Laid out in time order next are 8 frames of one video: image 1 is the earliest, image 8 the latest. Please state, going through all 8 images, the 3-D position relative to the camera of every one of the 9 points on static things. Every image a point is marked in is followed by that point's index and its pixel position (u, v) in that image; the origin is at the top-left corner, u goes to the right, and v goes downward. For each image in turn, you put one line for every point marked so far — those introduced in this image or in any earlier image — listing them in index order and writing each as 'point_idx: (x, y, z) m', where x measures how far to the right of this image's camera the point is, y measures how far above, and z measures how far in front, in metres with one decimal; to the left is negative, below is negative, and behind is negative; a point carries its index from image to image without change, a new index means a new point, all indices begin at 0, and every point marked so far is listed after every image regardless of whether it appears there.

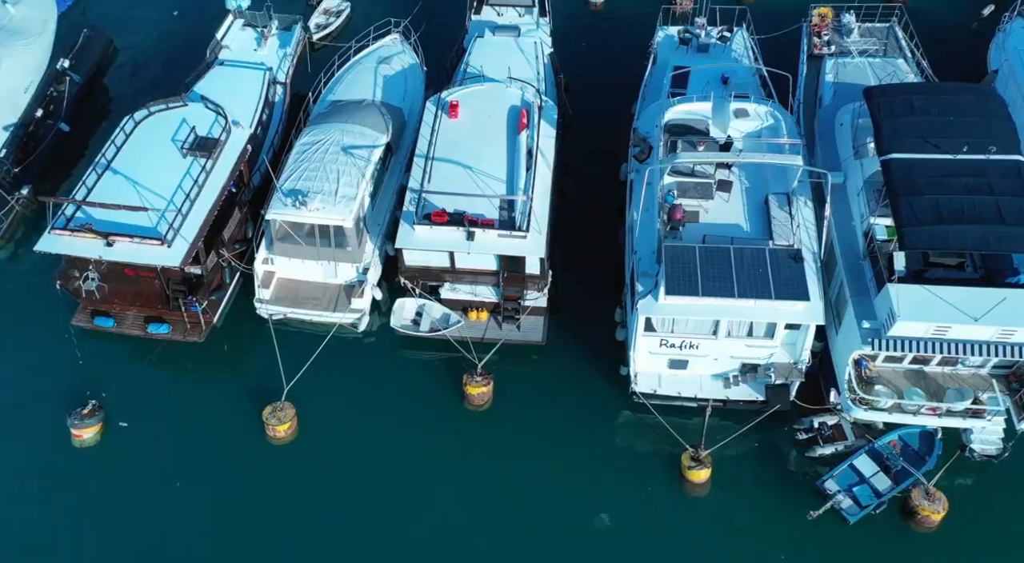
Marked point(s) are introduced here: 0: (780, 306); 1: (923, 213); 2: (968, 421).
0: (+5.5, -0.5, +19.8) m
1: (+8.2, +1.4, +19.0) m
2: (+9.5, -2.9, +19.9) m
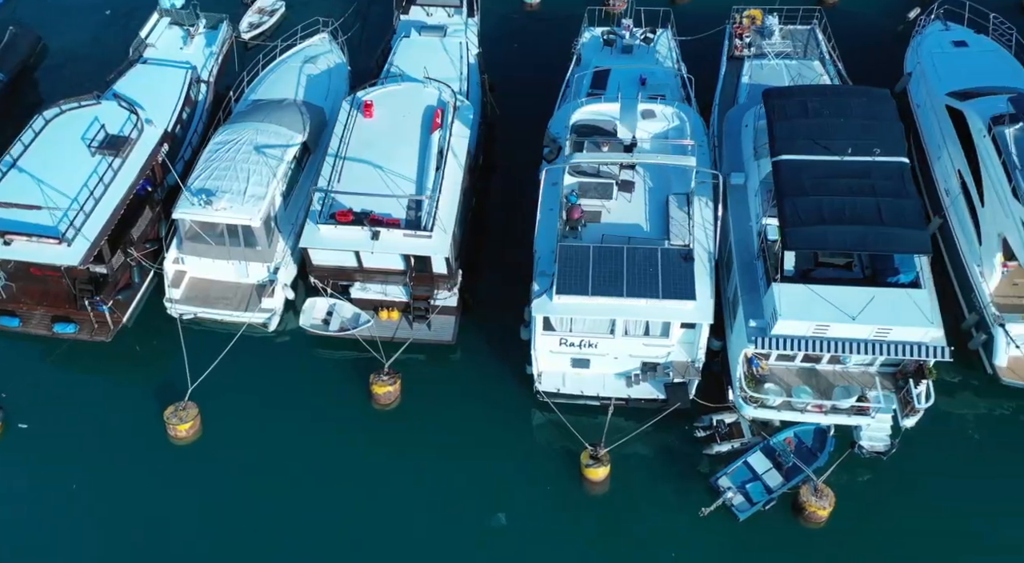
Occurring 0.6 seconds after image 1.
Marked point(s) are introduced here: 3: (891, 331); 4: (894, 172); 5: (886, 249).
0: (+3.2, -0.5, +20.0) m
1: (+6.0, +1.4, +19.3) m
2: (+7.2, -2.9, +20.2) m
3: (+7.4, -1.0, +18.5) m
4: (+8.0, +2.3, +20.0) m
5: (+7.3, +0.6, +18.7) m
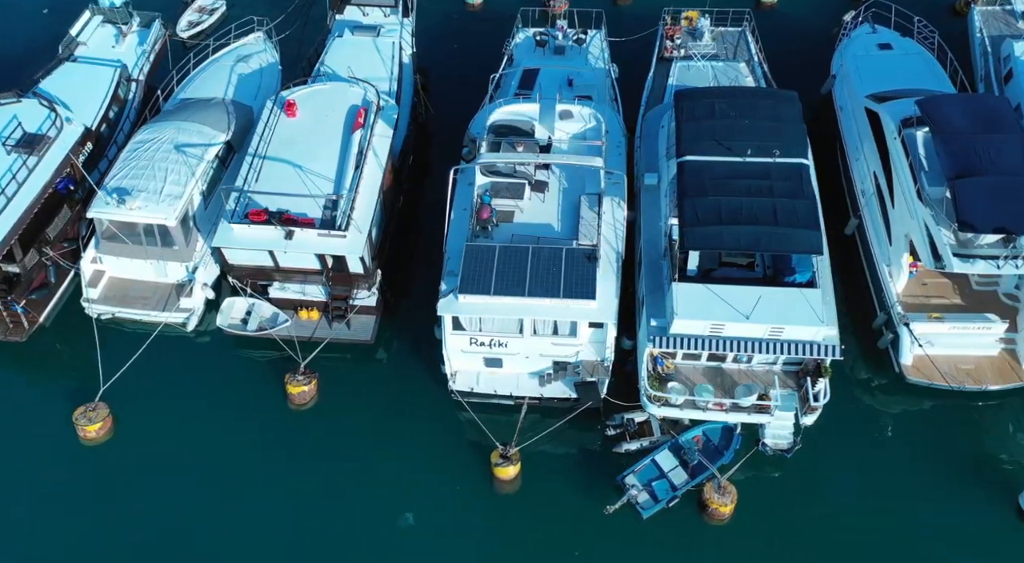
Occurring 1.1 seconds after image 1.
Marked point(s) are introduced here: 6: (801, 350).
0: (+1.2, -0.5, +20.1) m
1: (+3.9, +1.4, +19.5) m
2: (+5.2, -2.9, +20.5) m
3: (+5.4, -0.9, +18.8) m
4: (+6.0, +2.3, +20.2) m
5: (+5.3, +0.7, +19.0) m
6: (+5.7, -1.4, +19.0) m
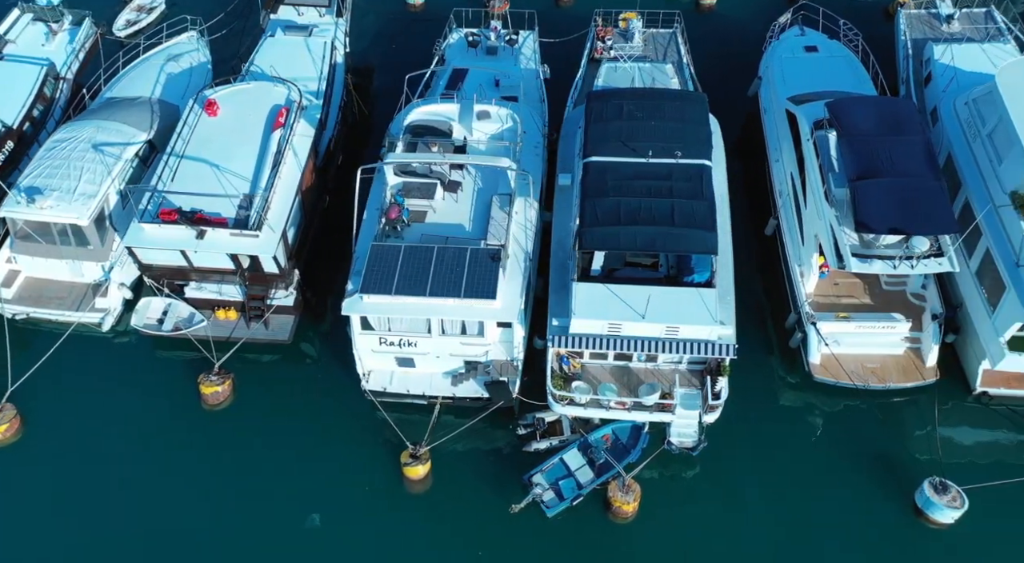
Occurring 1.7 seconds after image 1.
0: (-0.9, -0.5, +20.2) m
1: (+1.9, +1.4, +19.7) m
2: (+3.1, -2.9, +20.7) m
3: (+3.3, -0.9, +19.0) m
4: (+3.9, +2.3, +20.4) m
5: (+3.2, +0.7, +19.1) m
6: (+3.7, -1.4, +19.2) m
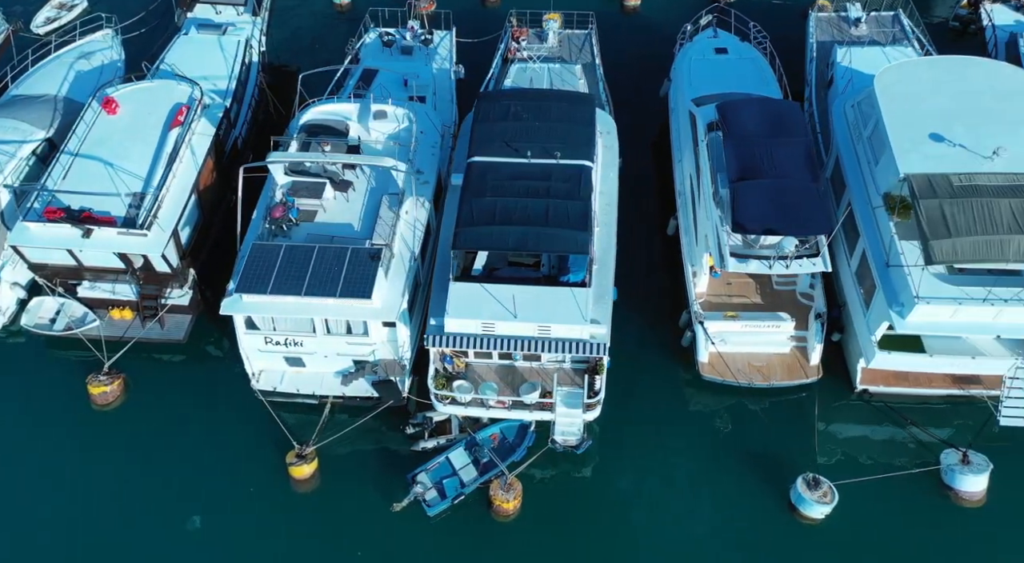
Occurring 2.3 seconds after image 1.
0: (-3.5, -0.5, +20.2) m
1: (-0.7, +1.4, +19.8) m
2: (+0.5, -2.9, +20.8) m
3: (+0.8, -0.9, +19.1) m
4: (+1.3, +2.3, +20.6) m
5: (+0.7, +0.7, +19.3) m
6: (+1.2, -1.3, +19.4) m
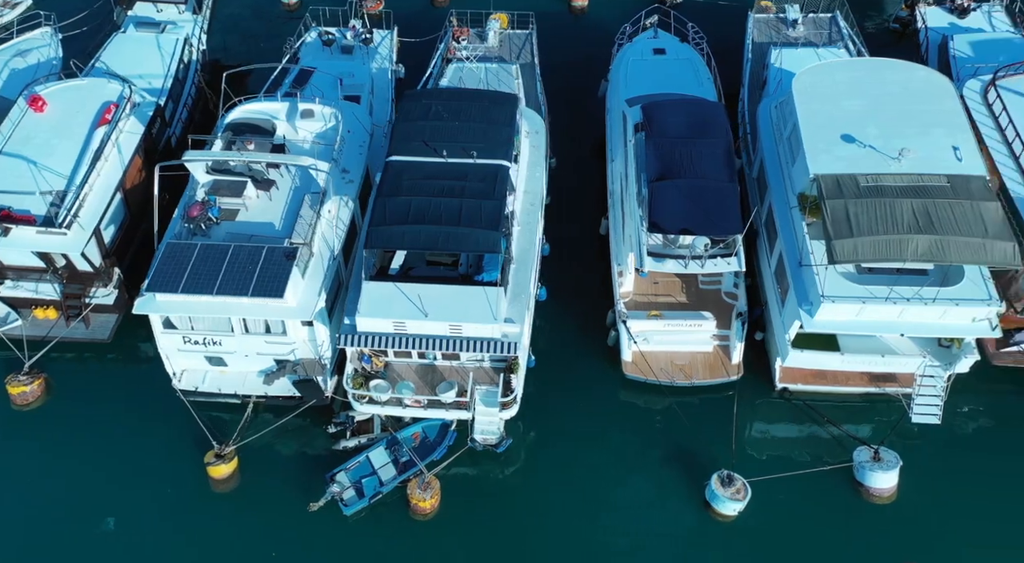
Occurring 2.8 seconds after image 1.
0: (-5.3, -0.4, +20.2) m
1: (-2.5, +1.4, +19.8) m
2: (-1.3, -2.9, +20.9) m
3: (-1.0, -0.9, +19.2) m
4: (-0.5, +2.4, +20.7) m
5: (-1.1, +0.7, +19.4) m
6: (-0.6, -1.3, +19.4) m
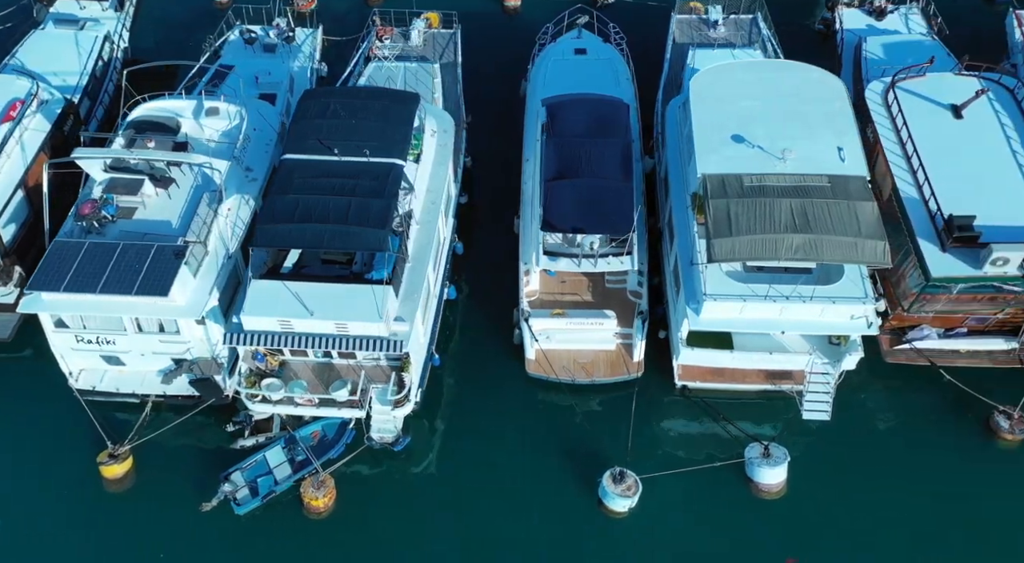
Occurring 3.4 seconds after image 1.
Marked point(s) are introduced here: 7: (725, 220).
0: (-7.6, -0.4, +20.1) m
1: (-4.8, +1.5, +19.8) m
2: (-3.7, -2.8, +20.9) m
3: (-3.3, -0.9, +19.2) m
4: (-2.9, +2.4, +20.7) m
5: (-3.4, +0.7, +19.4) m
6: (-2.9, -1.3, +19.5) m
7: (+4.4, +1.3, +19.5) m
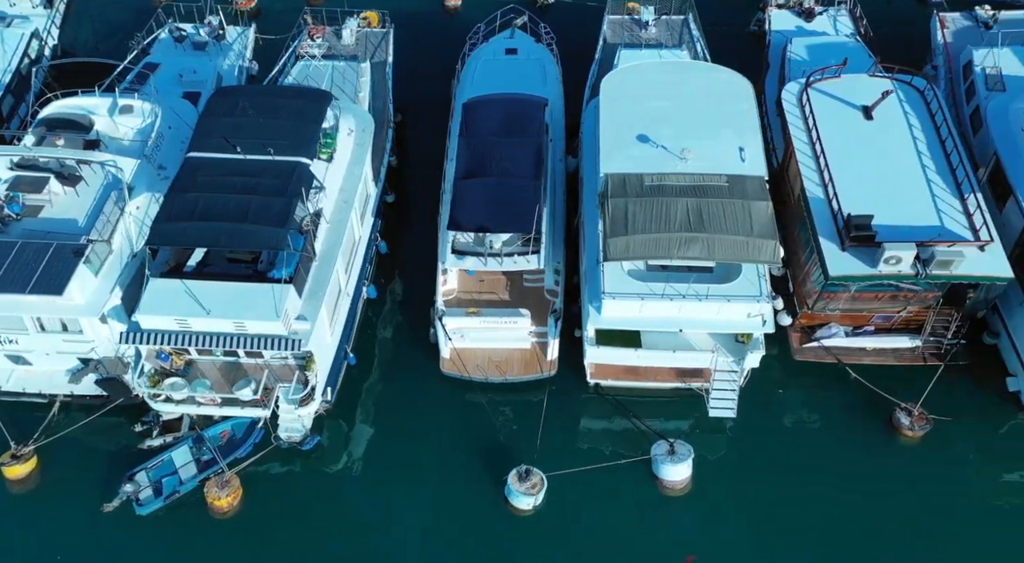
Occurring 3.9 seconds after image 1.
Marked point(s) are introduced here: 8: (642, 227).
0: (-9.7, -0.4, +19.9) m
1: (-6.9, +1.5, +19.7) m
2: (-5.8, -2.8, +20.8) m
3: (-5.3, -0.9, +19.1) m
4: (-4.9, +2.4, +20.6) m
5: (-5.5, +0.7, +19.3) m
6: (-5.0, -1.3, +19.4) m
7: (+2.4, +1.3, +19.6) m
8: (+2.7, +1.1, +19.3) m
